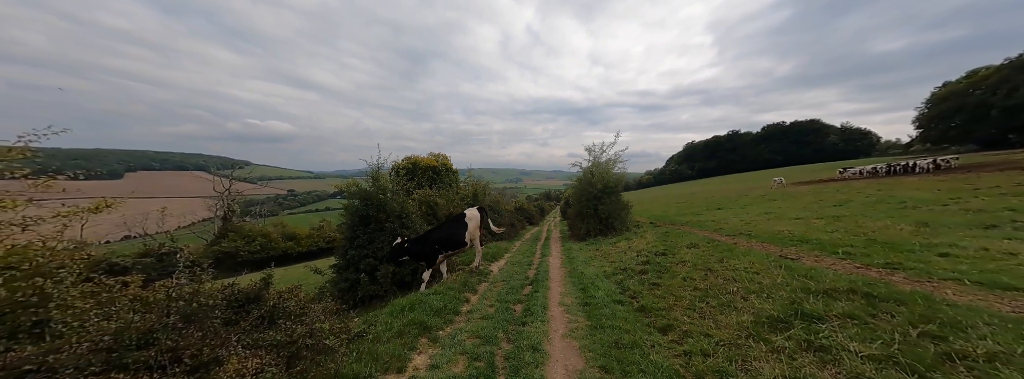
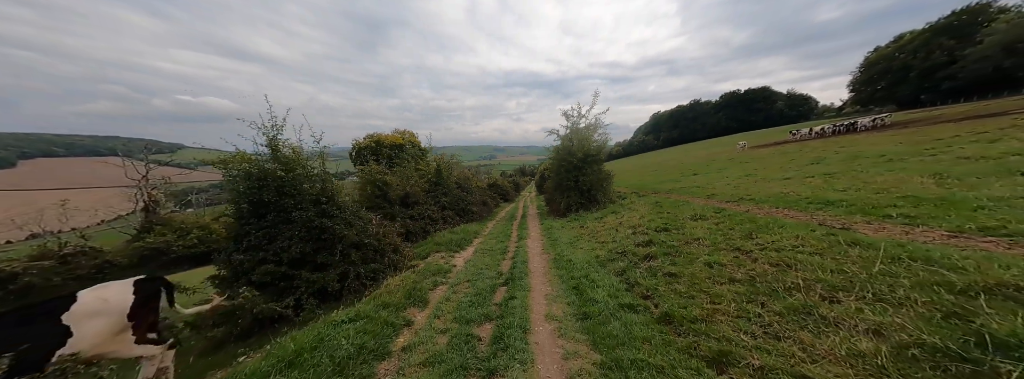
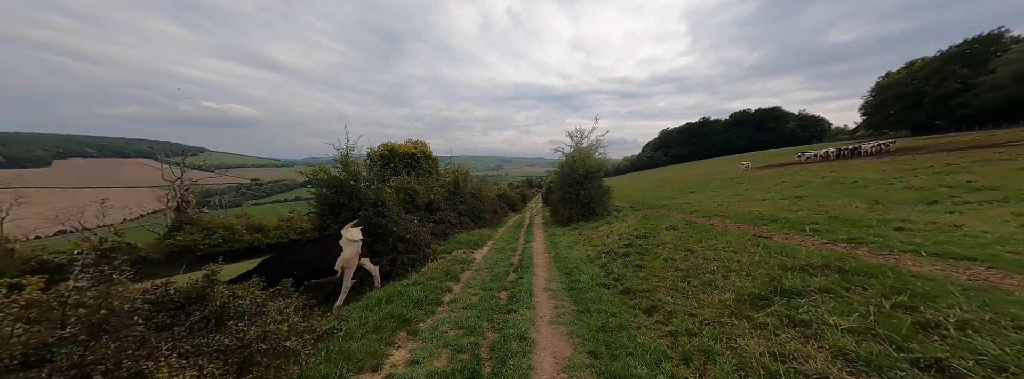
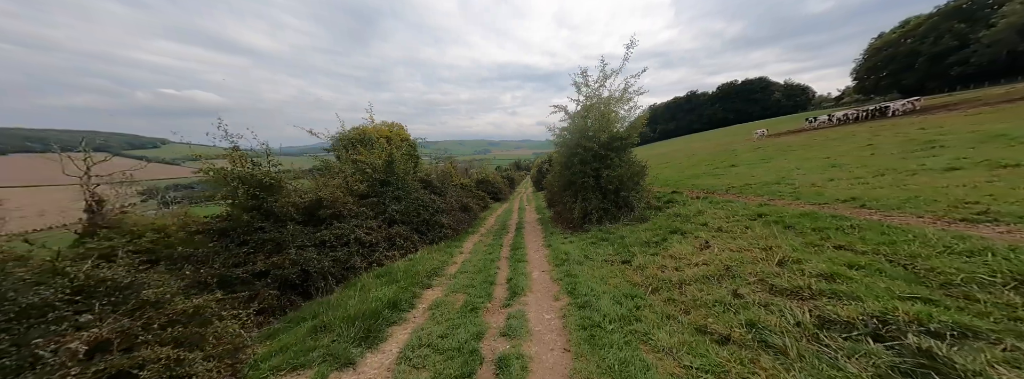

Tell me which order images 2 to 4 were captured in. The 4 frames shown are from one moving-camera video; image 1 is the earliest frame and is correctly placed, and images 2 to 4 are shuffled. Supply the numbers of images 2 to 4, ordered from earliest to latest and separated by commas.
3, 2, 4
